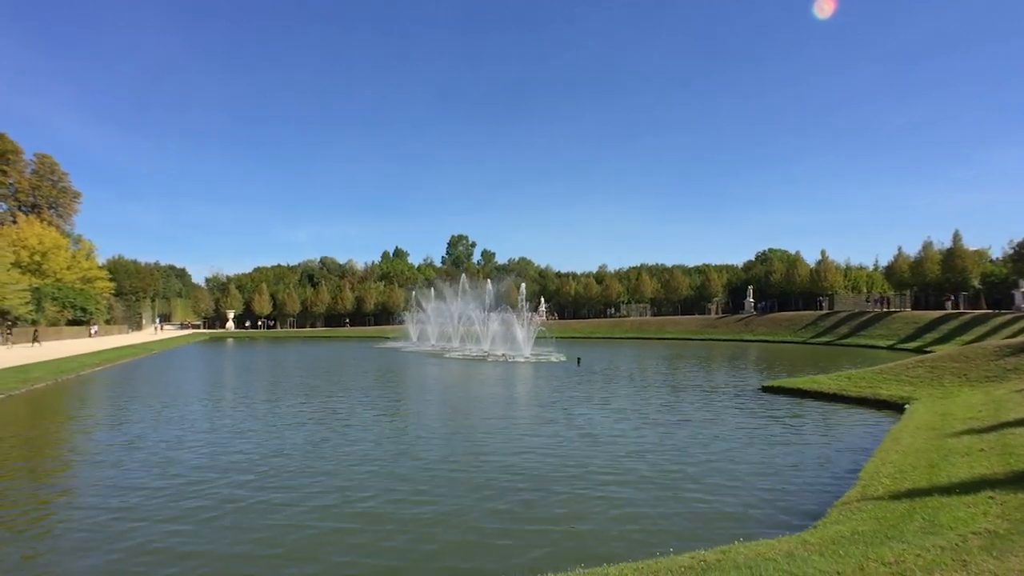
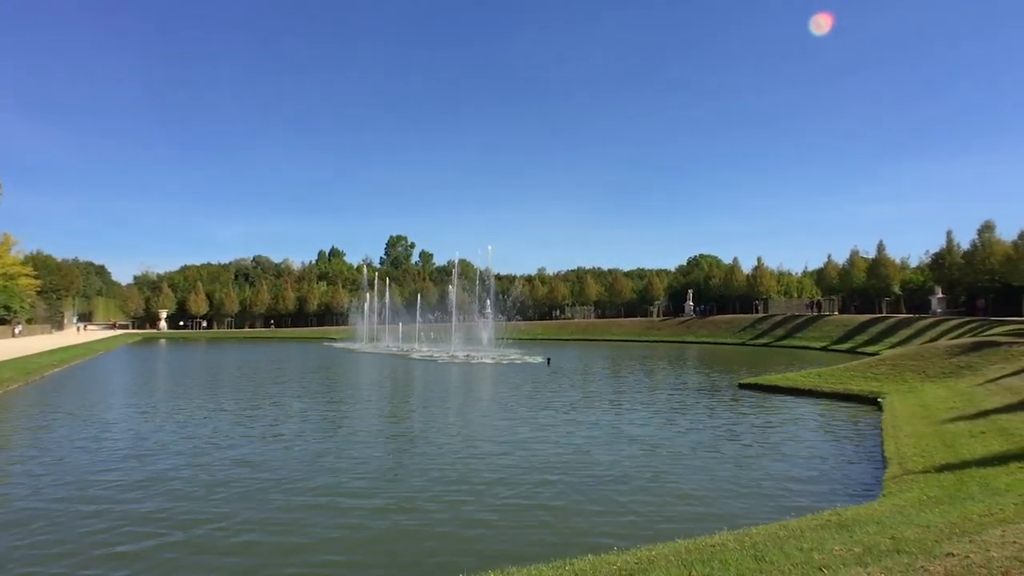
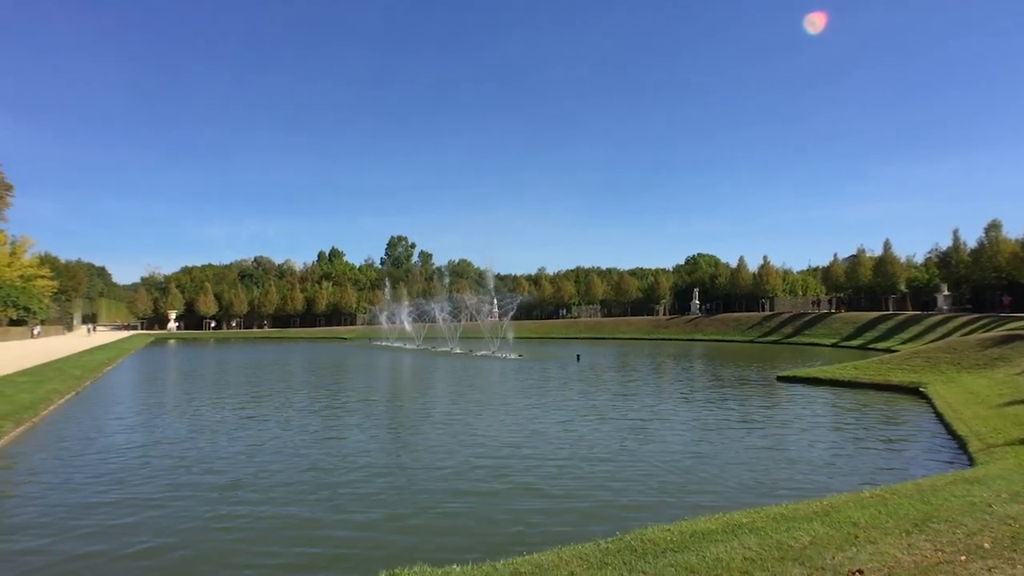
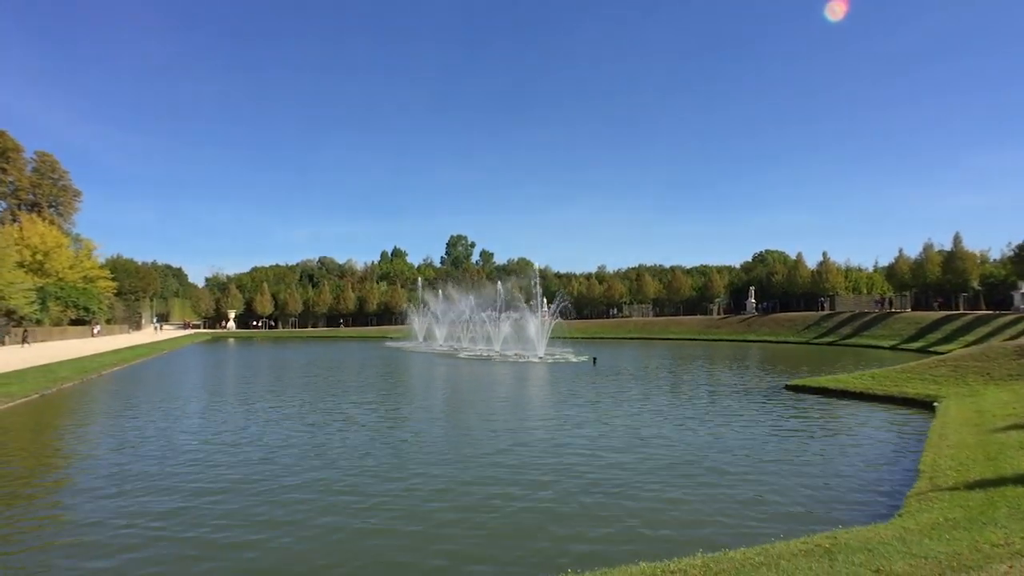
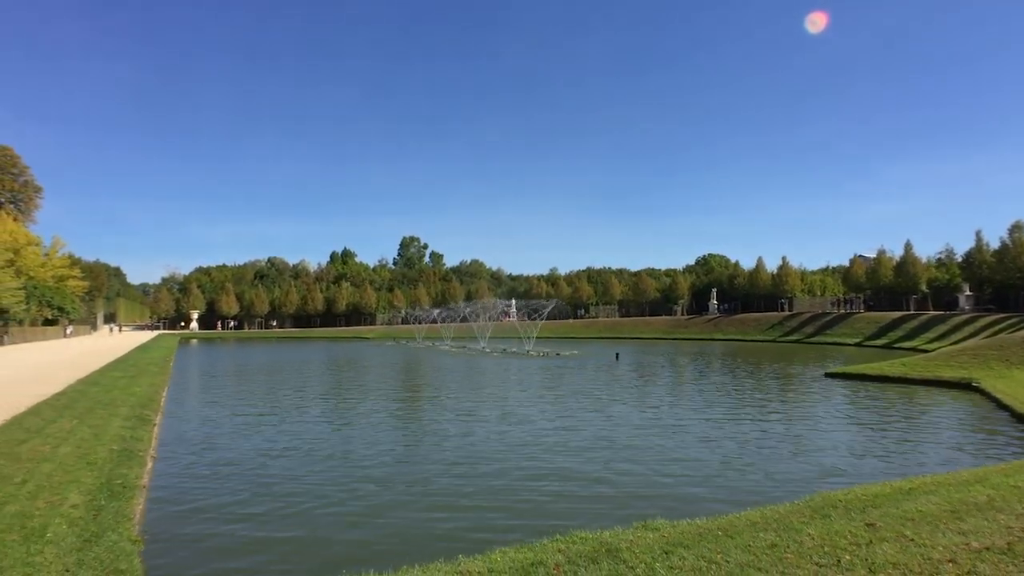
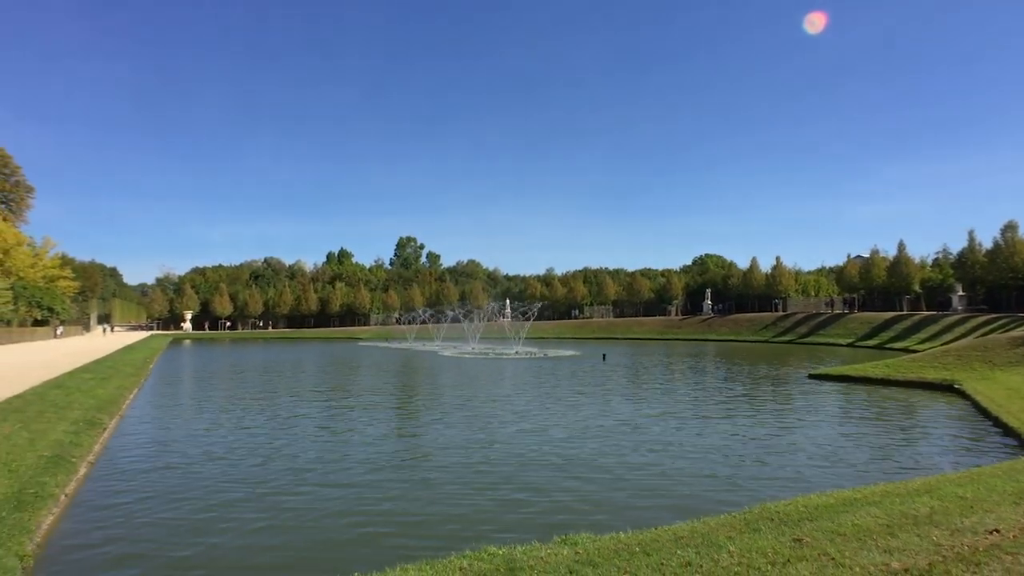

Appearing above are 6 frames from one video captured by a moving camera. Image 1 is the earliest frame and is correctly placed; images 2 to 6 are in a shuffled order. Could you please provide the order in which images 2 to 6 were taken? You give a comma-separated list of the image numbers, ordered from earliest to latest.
4, 2, 3, 6, 5
